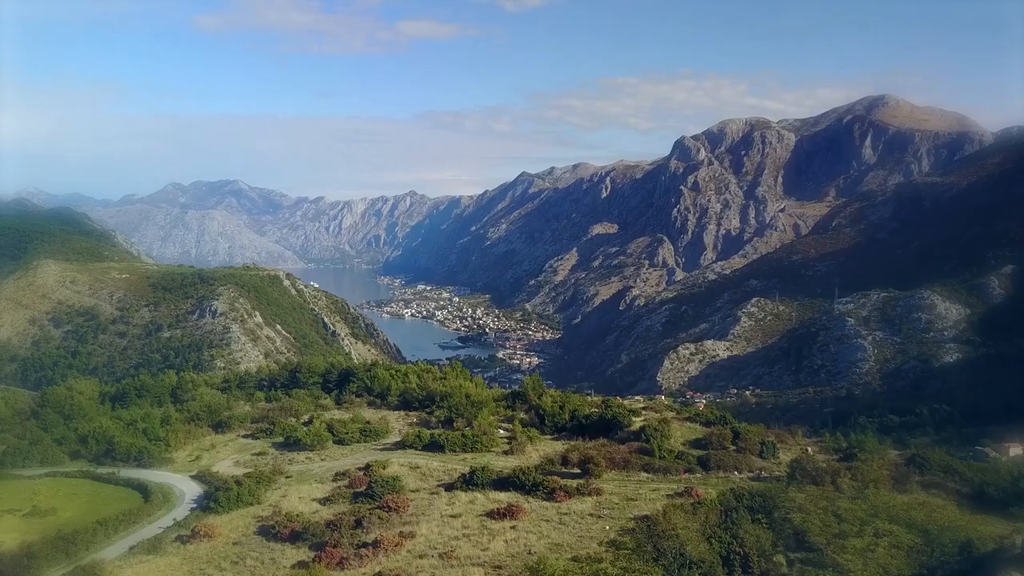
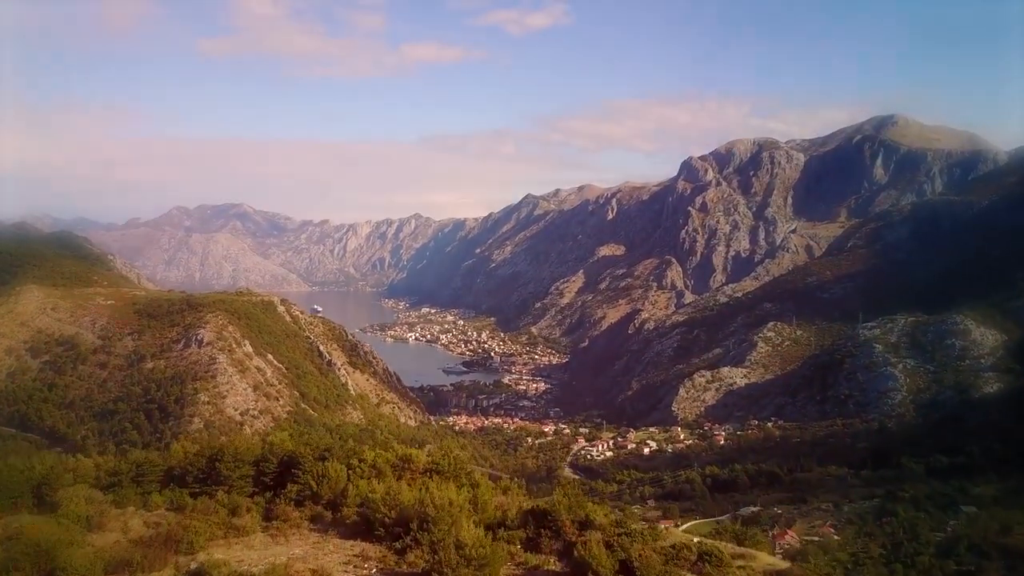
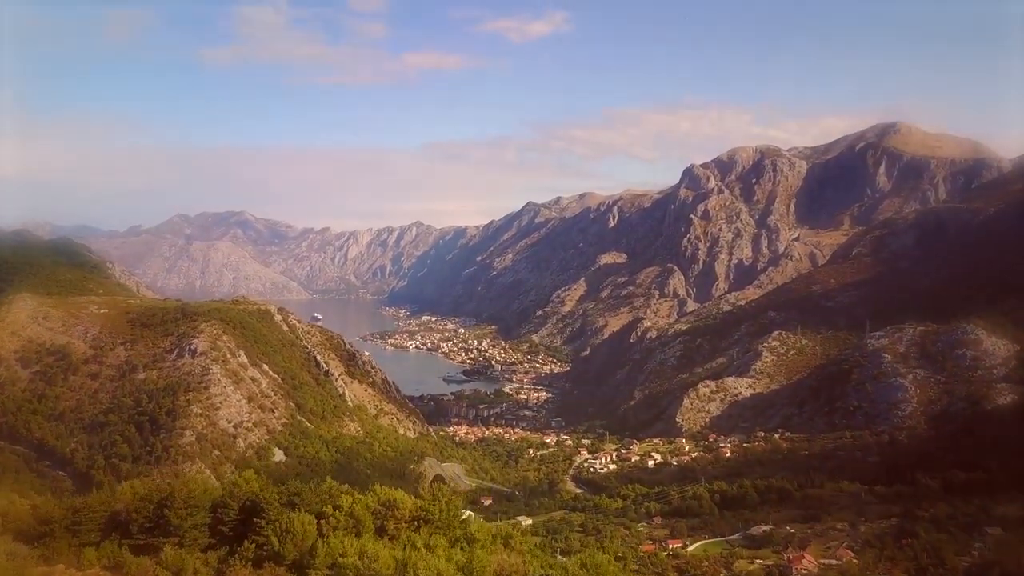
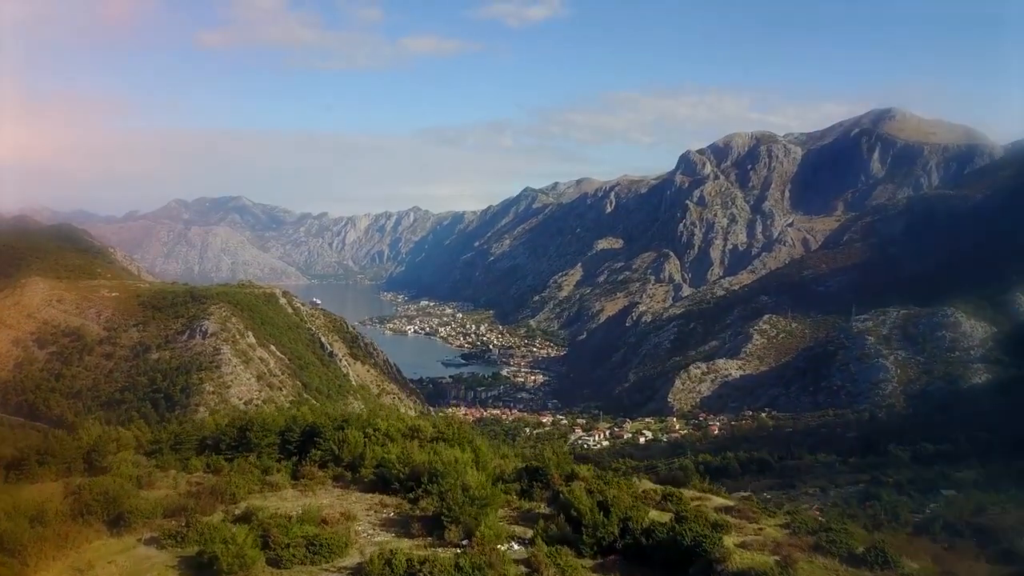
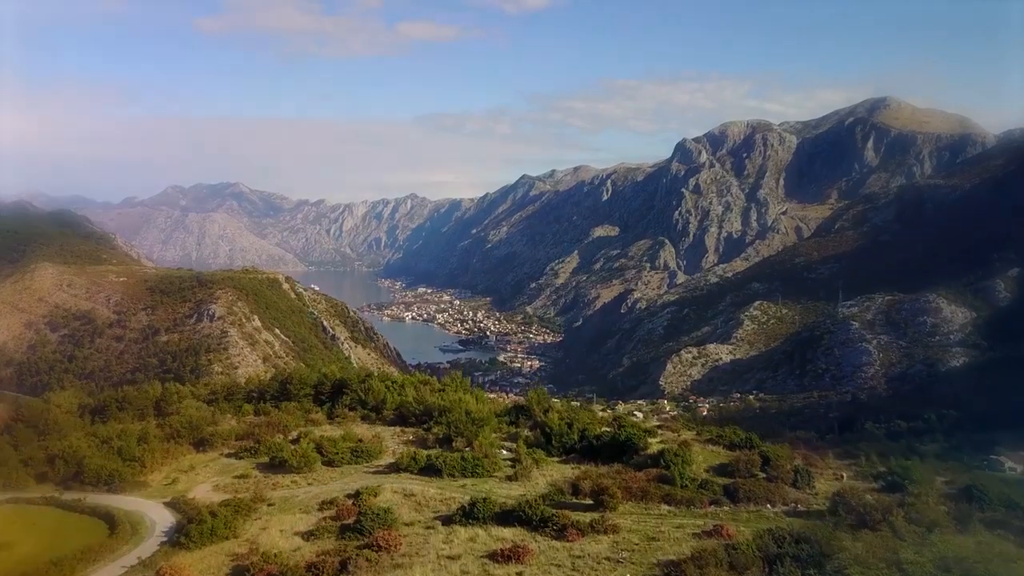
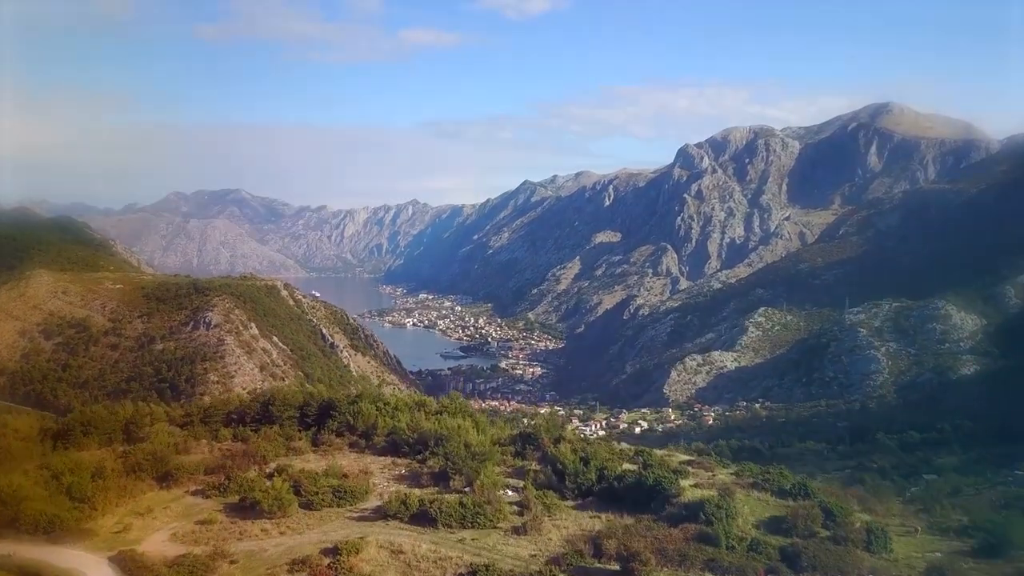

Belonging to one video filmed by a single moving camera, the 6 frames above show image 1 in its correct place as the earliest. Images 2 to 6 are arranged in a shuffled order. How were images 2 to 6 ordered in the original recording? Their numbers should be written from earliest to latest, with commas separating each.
5, 6, 4, 2, 3
